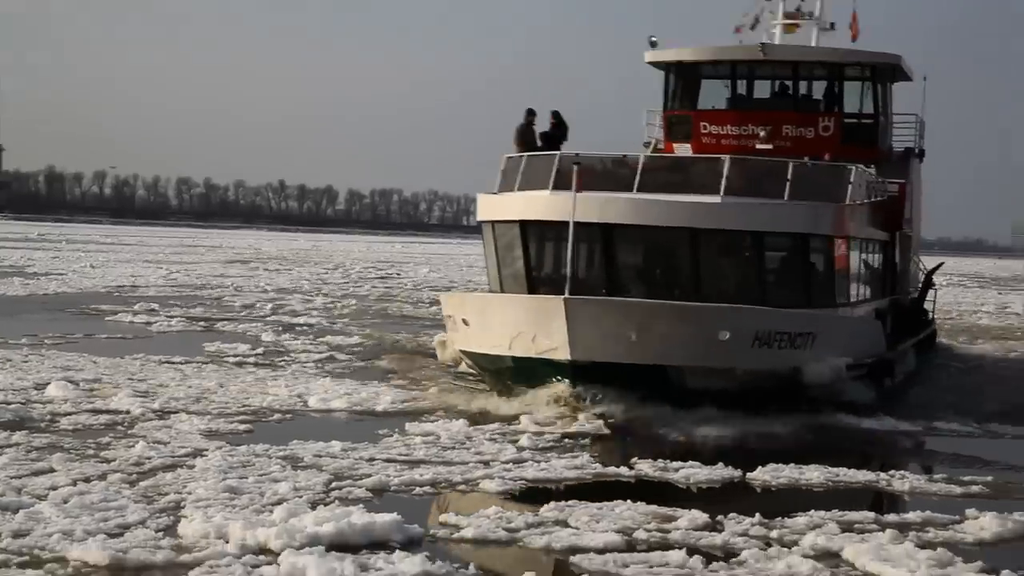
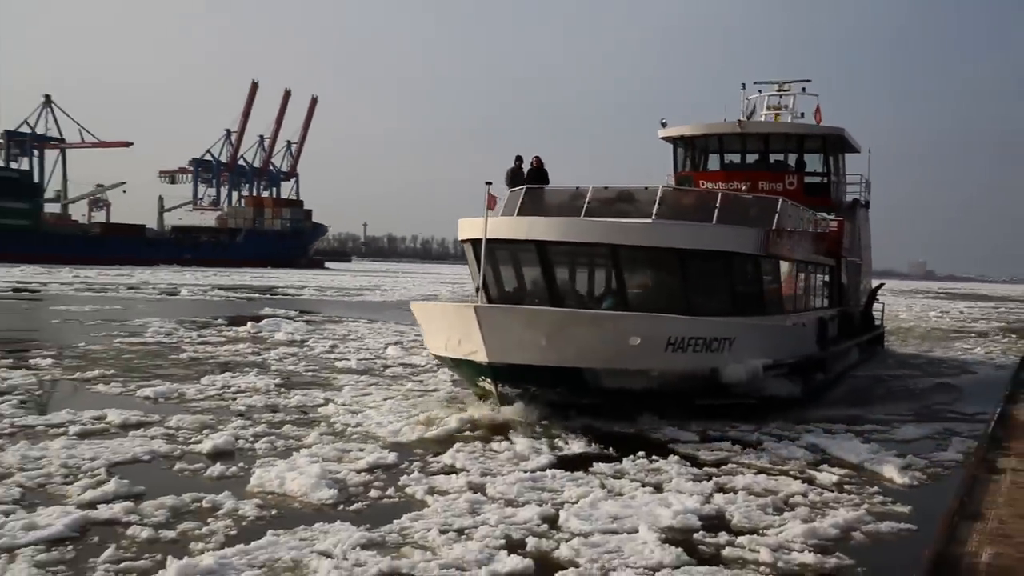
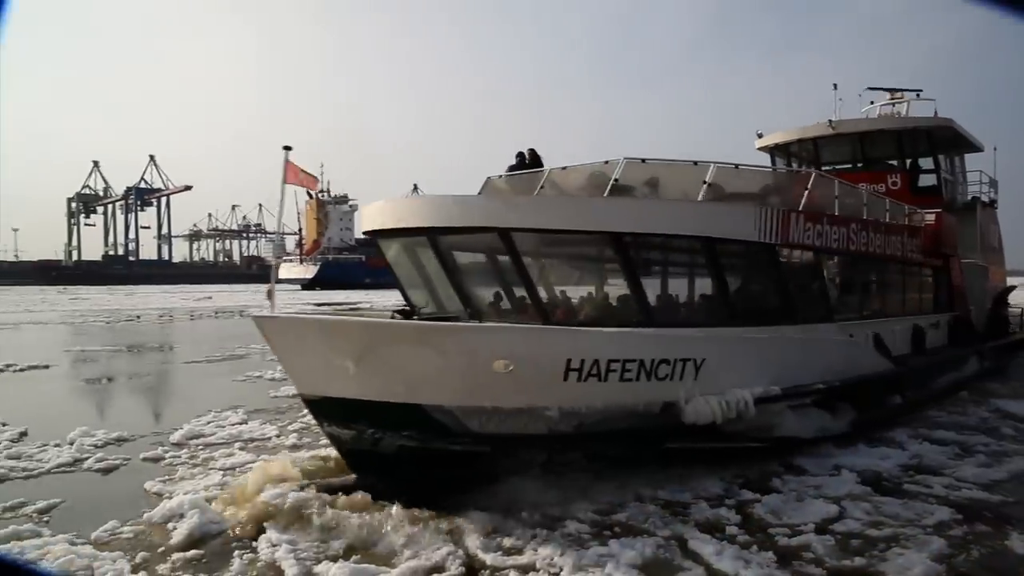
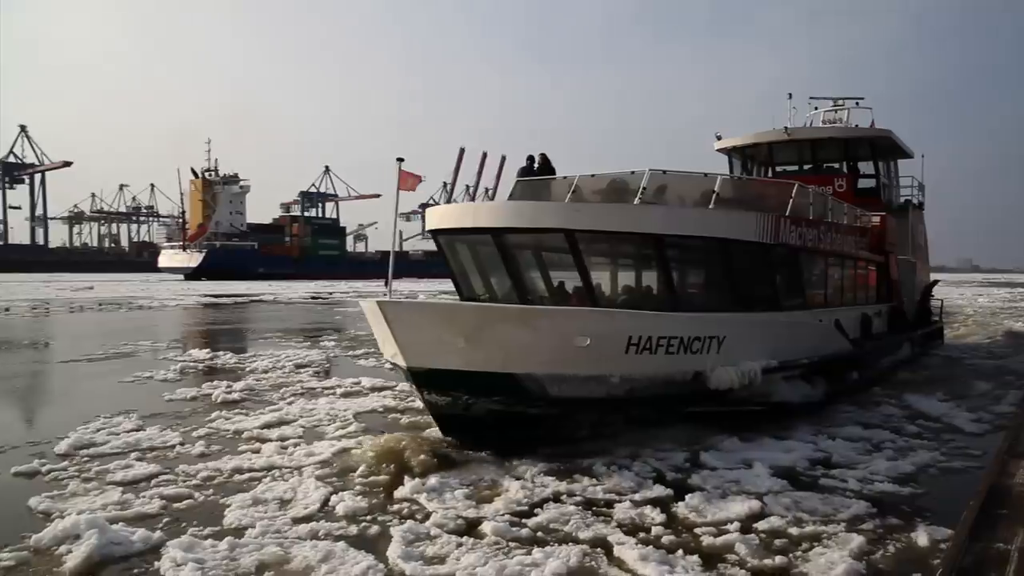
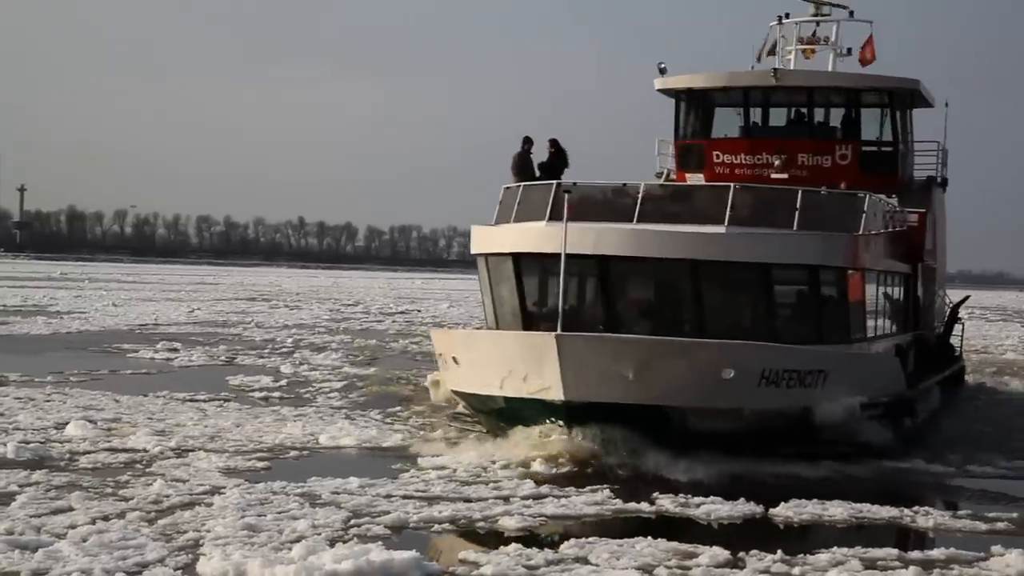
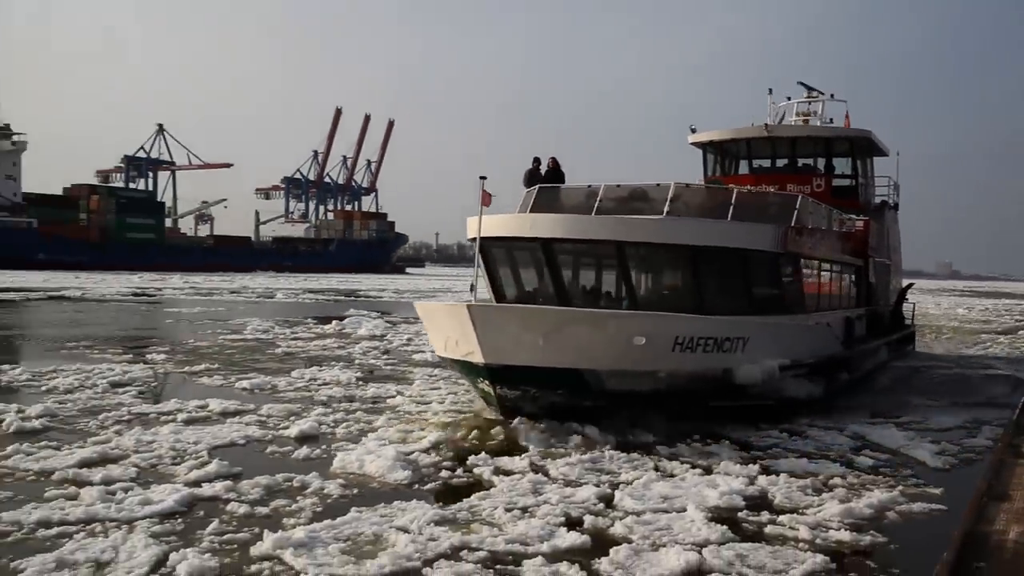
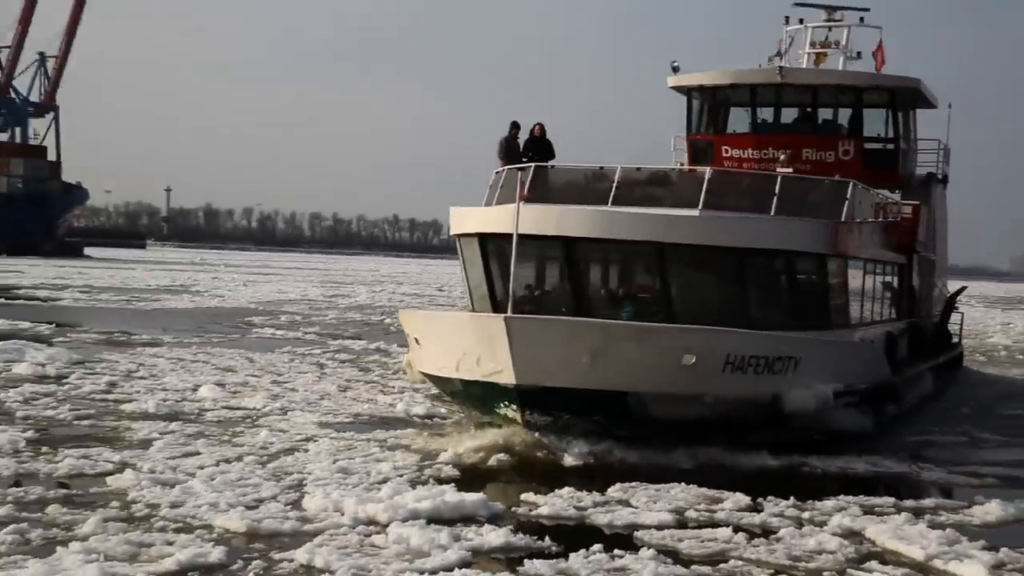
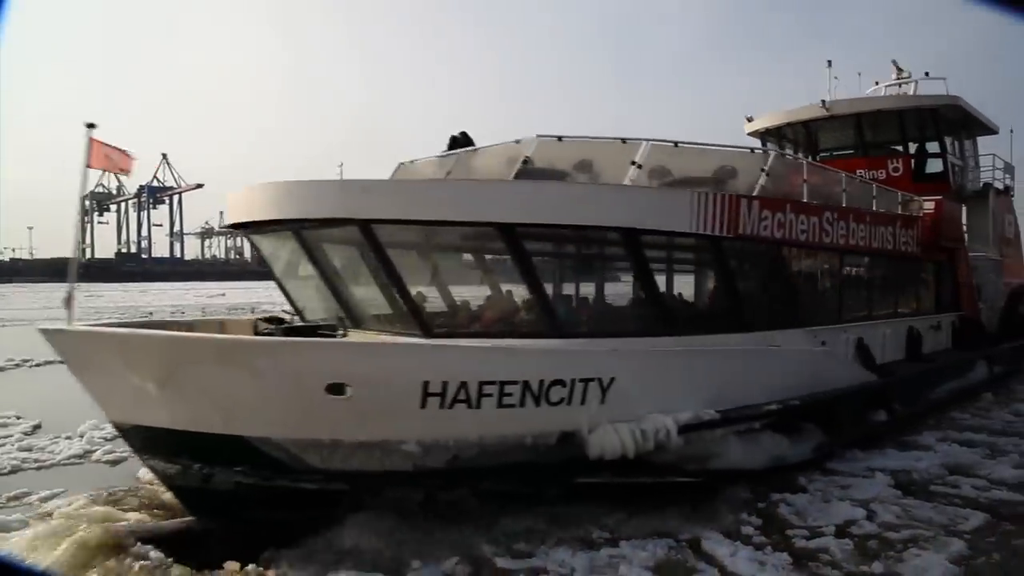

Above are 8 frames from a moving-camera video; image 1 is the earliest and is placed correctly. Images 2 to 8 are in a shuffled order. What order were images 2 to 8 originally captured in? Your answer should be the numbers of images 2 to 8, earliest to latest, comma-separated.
5, 7, 2, 6, 4, 3, 8
